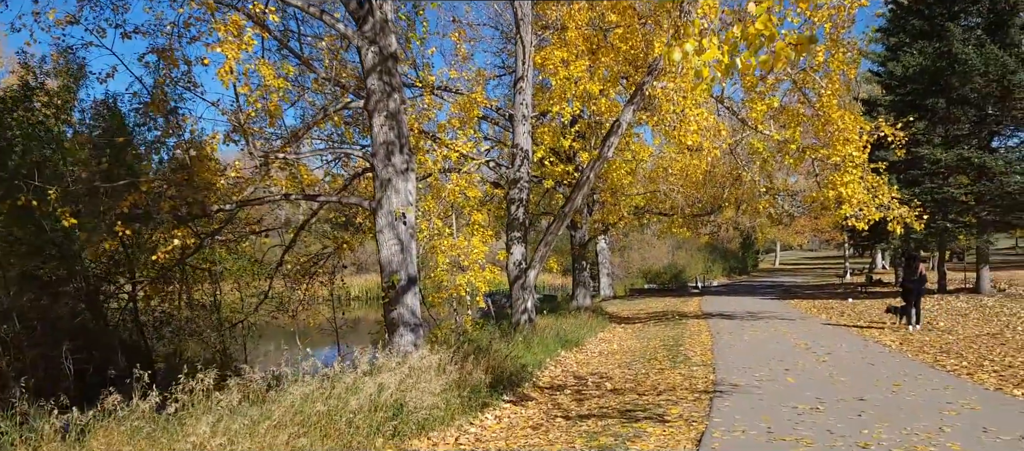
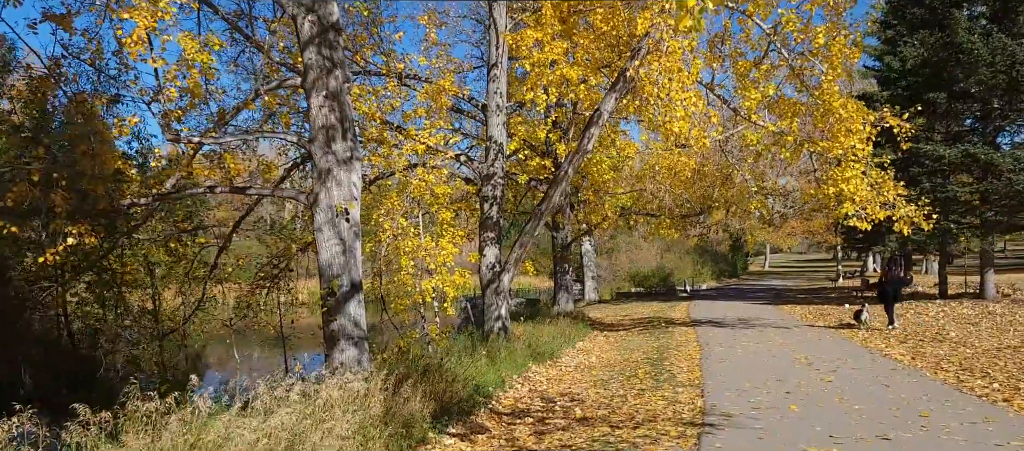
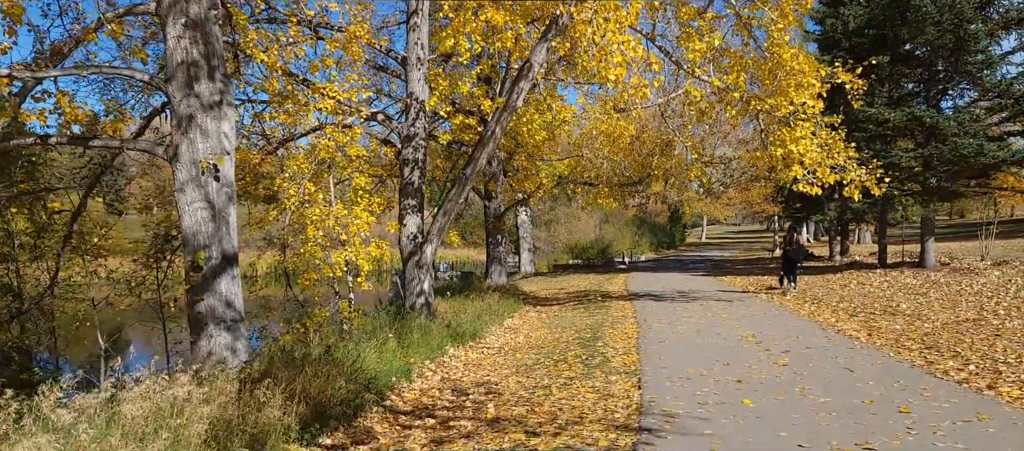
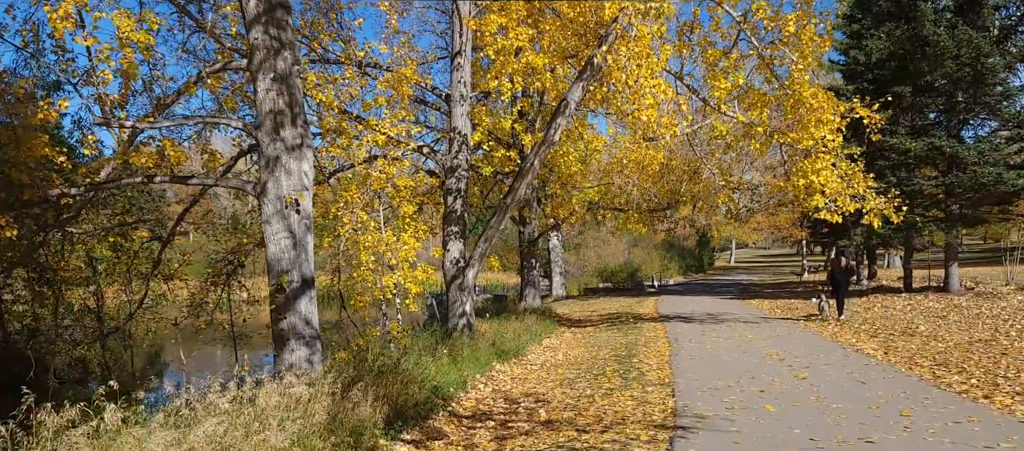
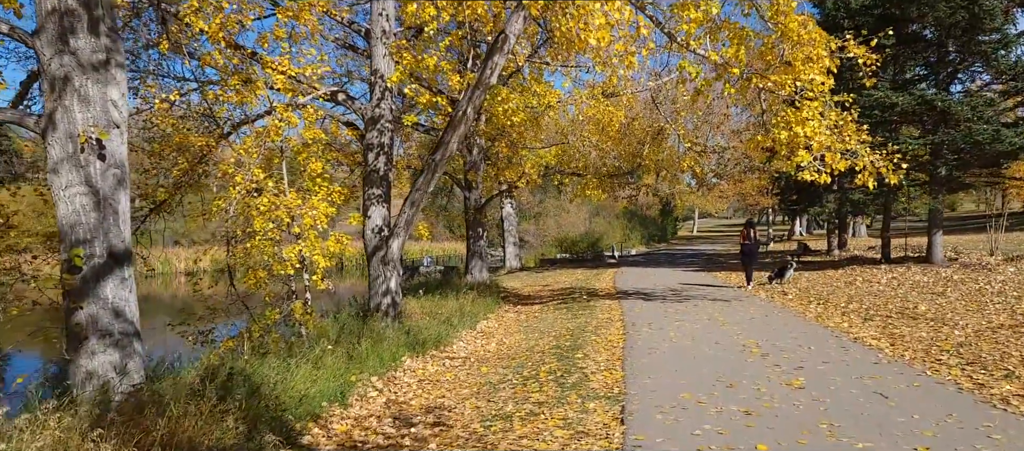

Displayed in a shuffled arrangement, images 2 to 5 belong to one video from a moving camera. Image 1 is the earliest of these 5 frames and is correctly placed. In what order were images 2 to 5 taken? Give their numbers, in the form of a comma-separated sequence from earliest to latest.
2, 4, 3, 5
